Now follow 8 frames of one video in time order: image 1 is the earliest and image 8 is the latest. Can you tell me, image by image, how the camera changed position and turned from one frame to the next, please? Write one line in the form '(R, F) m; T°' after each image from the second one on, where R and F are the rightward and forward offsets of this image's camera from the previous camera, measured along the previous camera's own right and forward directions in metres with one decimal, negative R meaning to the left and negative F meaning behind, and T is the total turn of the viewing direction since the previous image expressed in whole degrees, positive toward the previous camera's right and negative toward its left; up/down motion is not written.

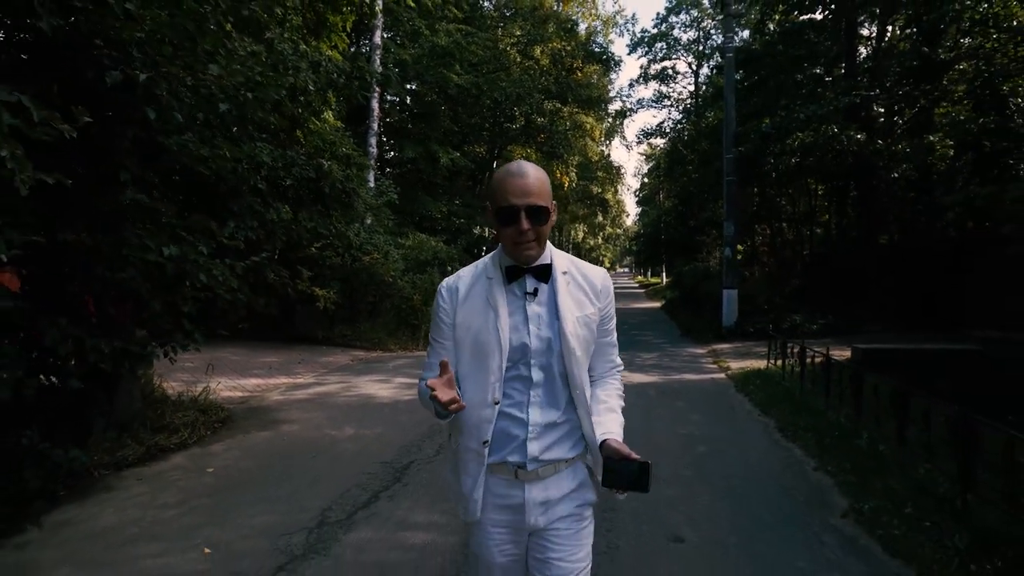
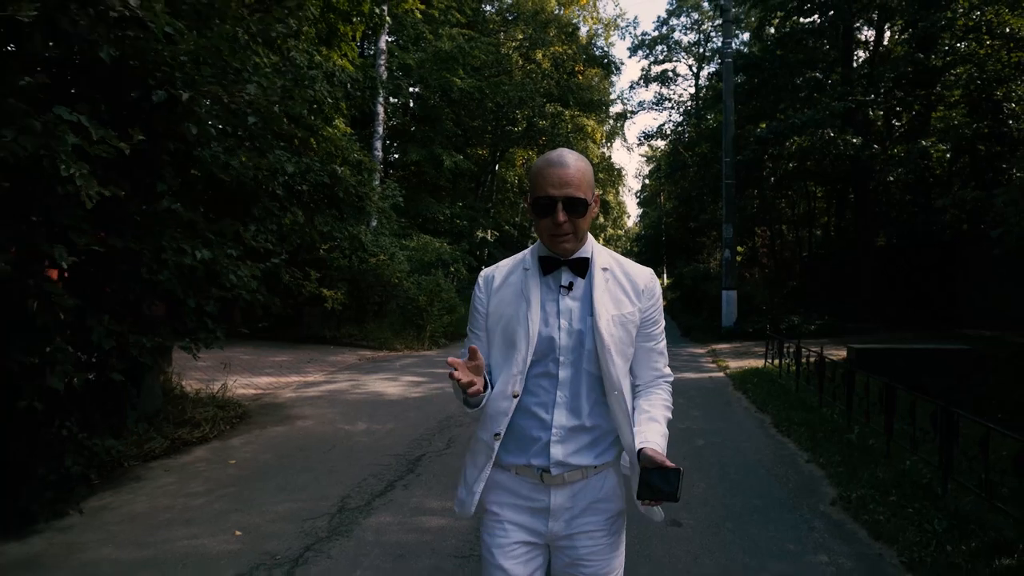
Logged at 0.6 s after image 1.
(-0.1, -0.4) m; 0°
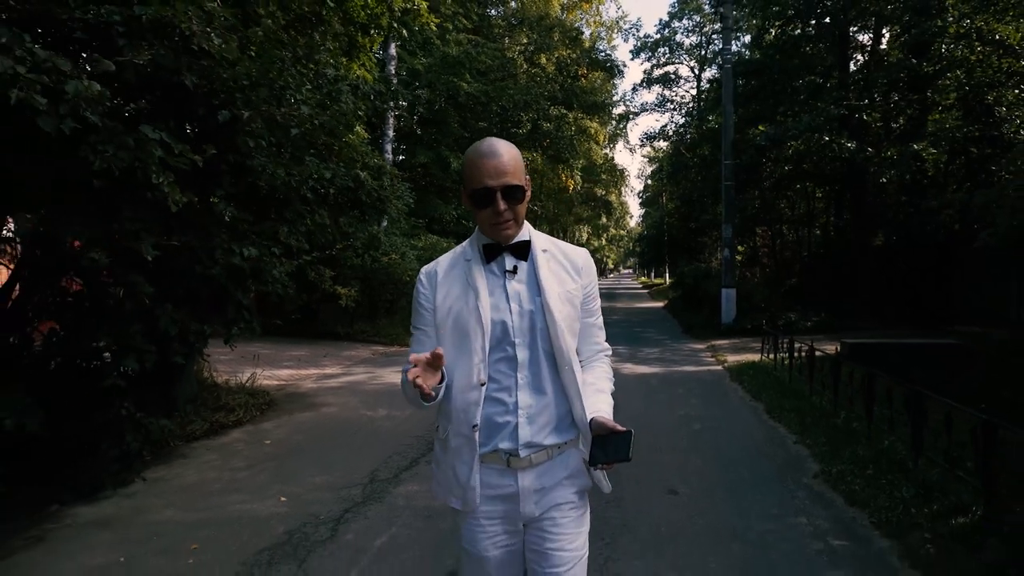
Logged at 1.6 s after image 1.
(-0.1, -0.7) m; 0°
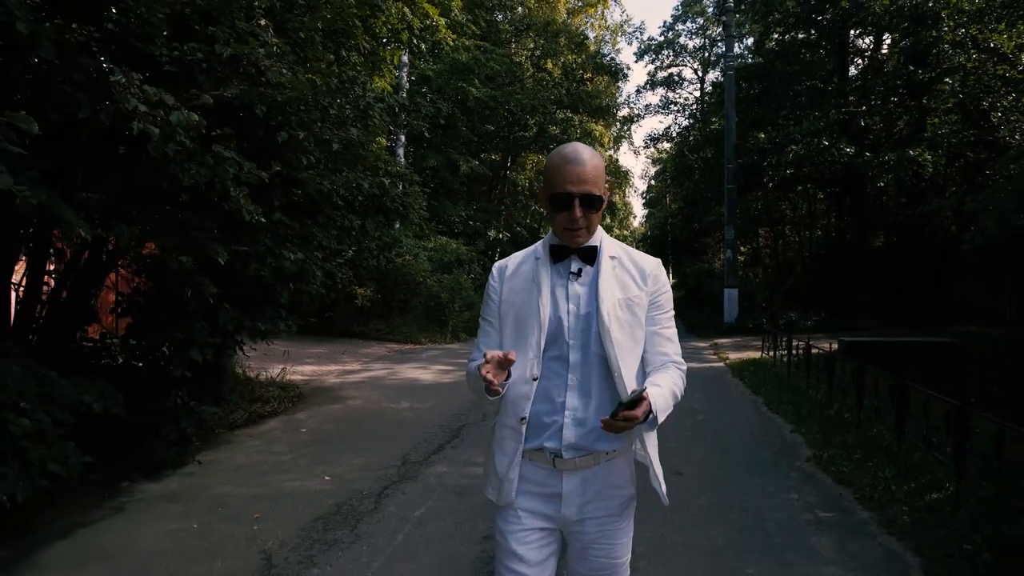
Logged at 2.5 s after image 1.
(-0.2, -0.7) m; 0°
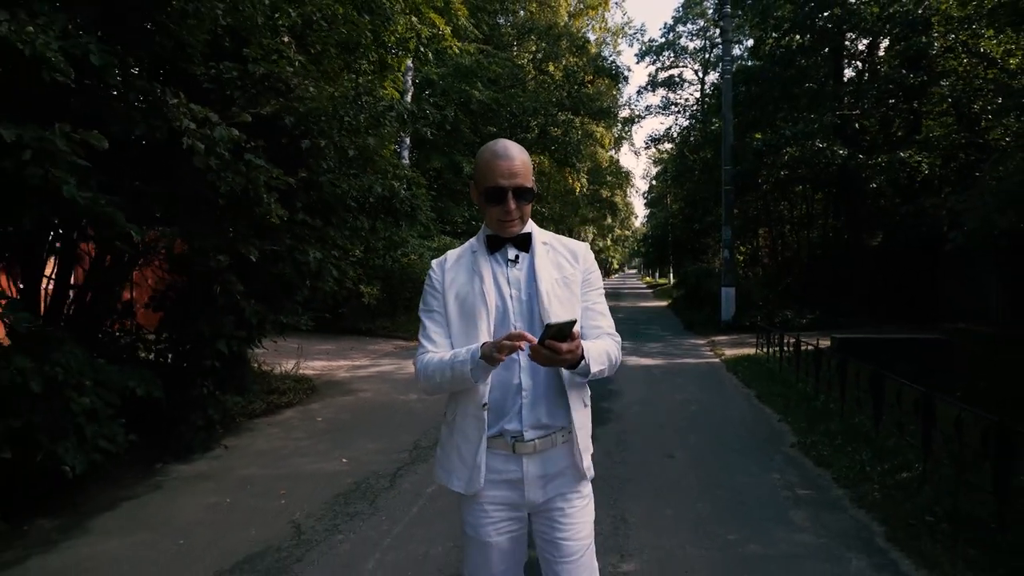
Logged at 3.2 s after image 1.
(0.0, -0.6) m; 0°
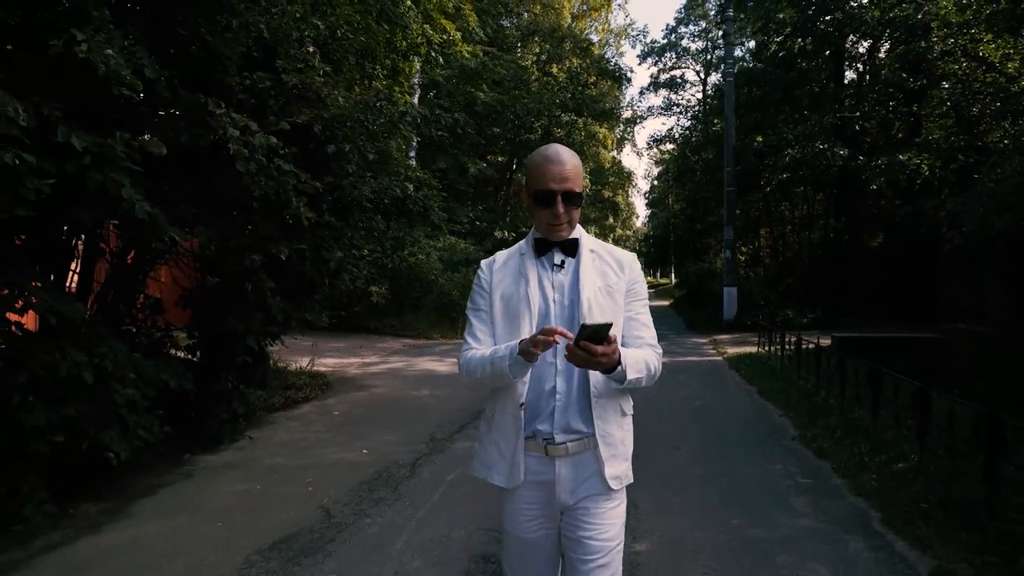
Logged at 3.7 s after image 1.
(-0.1, -0.3) m; 0°
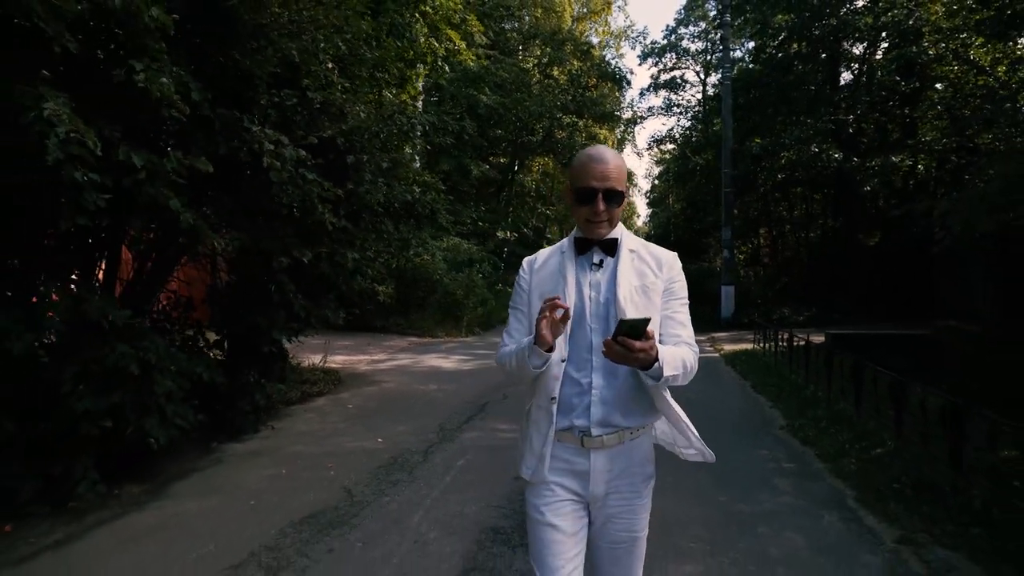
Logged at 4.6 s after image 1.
(0.0, -0.6) m; 0°
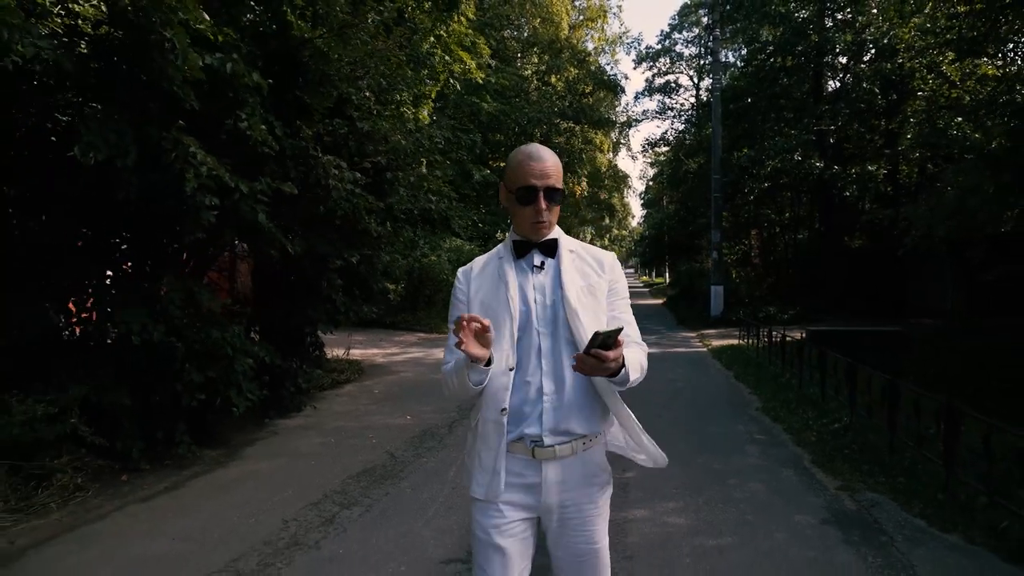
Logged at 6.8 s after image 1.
(-0.2, -1.3) m; 0°
